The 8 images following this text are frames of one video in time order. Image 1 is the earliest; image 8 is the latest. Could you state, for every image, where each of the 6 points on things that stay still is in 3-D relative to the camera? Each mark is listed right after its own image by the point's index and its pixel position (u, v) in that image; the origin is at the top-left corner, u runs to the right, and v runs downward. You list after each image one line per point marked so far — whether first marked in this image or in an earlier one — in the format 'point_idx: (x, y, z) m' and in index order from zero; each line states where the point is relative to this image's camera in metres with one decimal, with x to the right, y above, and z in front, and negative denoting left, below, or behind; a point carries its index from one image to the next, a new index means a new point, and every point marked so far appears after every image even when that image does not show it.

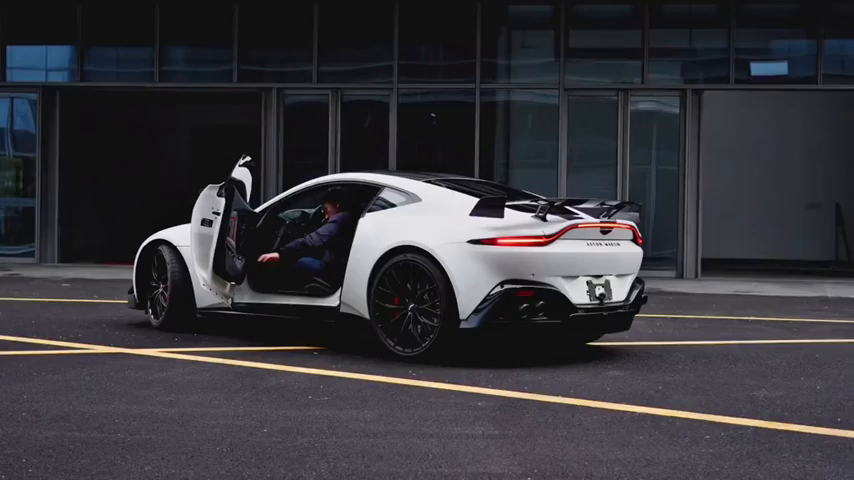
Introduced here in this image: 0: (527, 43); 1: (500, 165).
0: (+1.8, +3.1, +17.4) m
1: (+1.4, +1.1, +17.3) m
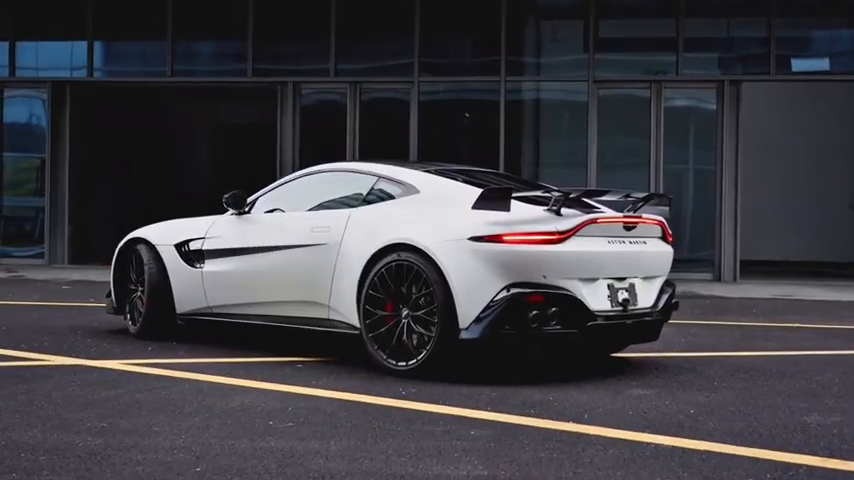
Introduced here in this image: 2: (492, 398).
0: (+2.1, +3.1, +16.3) m
1: (+1.7, +1.1, +16.3) m
2: (+0.4, -0.9, +5.8) m
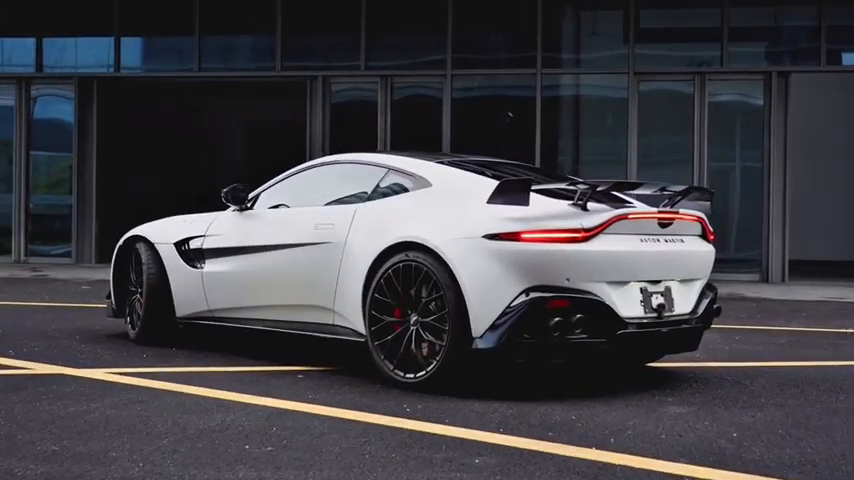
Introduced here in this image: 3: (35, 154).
0: (+2.6, +3.1, +15.6) m
1: (+2.1, +1.1, +15.5) m
2: (+0.4, -0.9, +5.2) m
3: (-6.4, +1.4, +17.3) m
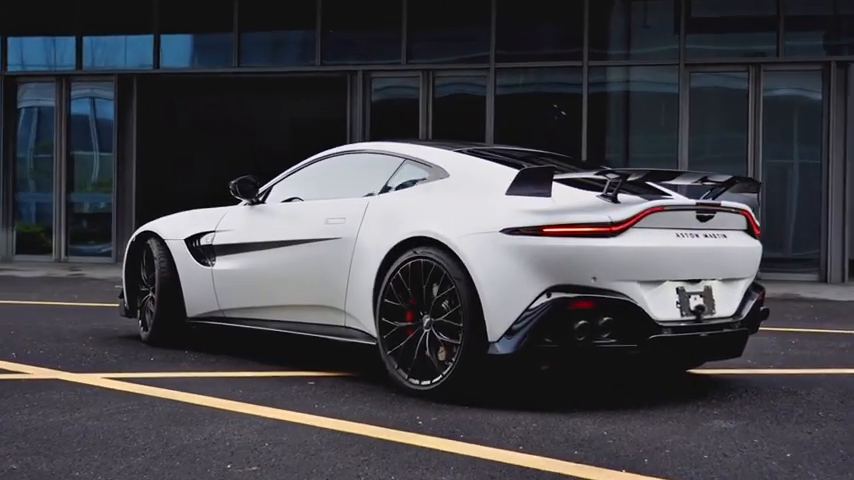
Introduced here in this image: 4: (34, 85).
0: (+3.2, +3.1, +14.9) m
1: (+2.7, +1.2, +14.9) m
2: (+0.4, -0.9, +4.6) m
3: (-5.7, +1.4, +17.1) m
4: (-6.5, +2.5, +17.2) m
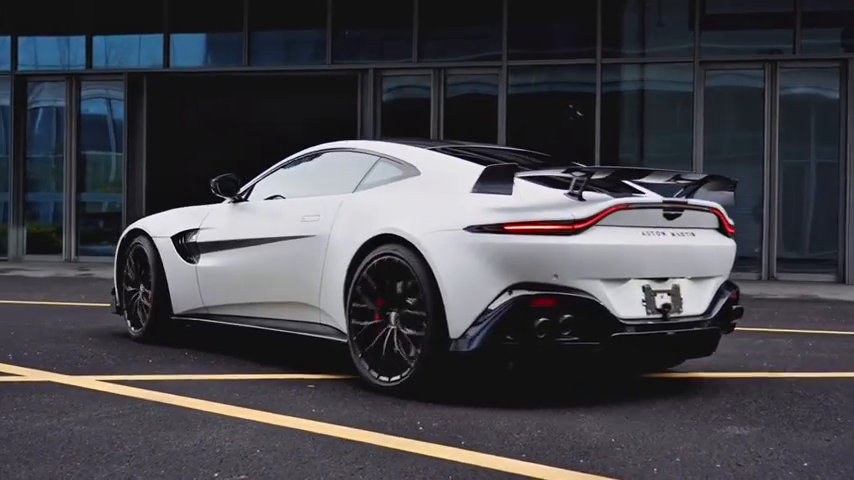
0: (+3.3, +3.1, +14.7) m
1: (+2.9, +1.2, +14.7) m
2: (+0.4, -0.8, +4.4) m
3: (-5.6, +1.4, +17.0) m
4: (-6.3, +2.5, +17.1) m
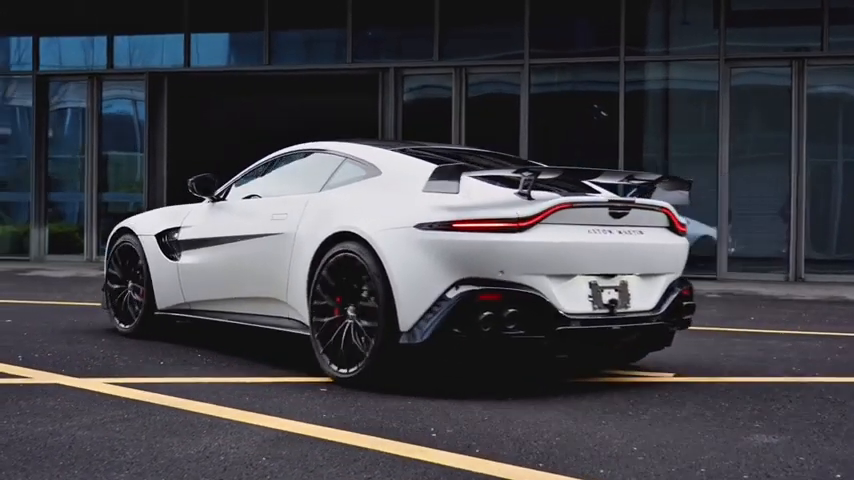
0: (+3.6, +3.1, +14.4) m
1: (+3.2, +1.2, +14.4) m
2: (+0.5, -0.8, +4.2) m
3: (-5.2, +1.4, +16.9) m
4: (-5.9, +2.5, +17.0) m
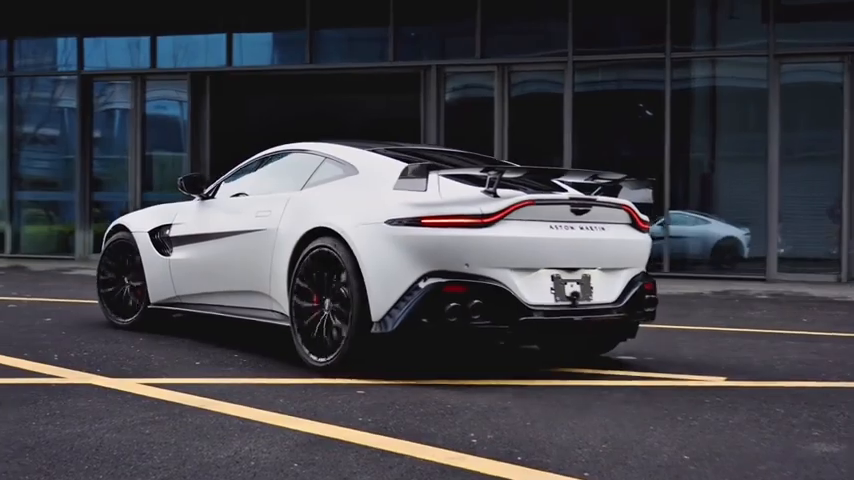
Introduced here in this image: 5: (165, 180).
0: (+4.2, +3.1, +14.1) m
1: (+3.7, +1.2, +14.1) m
2: (+0.7, -0.8, +4.0) m
3: (-4.5, +1.4, +16.9) m
4: (-5.3, +2.5, +17.1) m
5: (-4.3, +1.0, +16.8) m
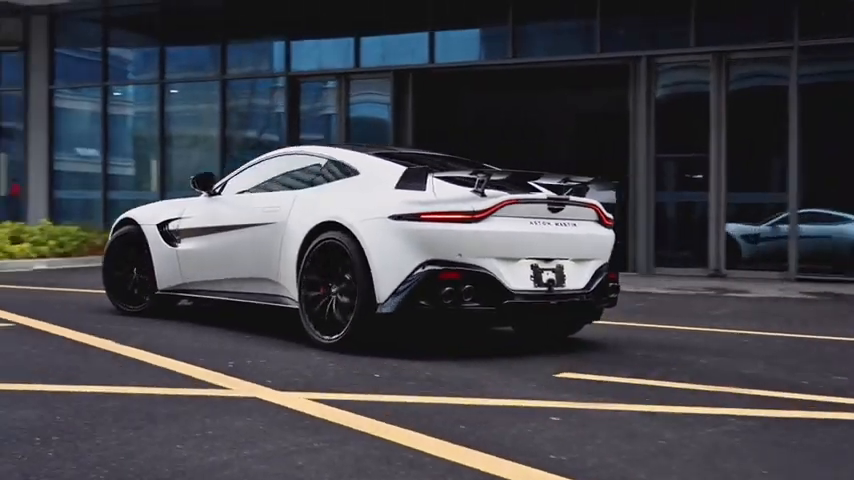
0: (+6.8, +3.1, +12.2) m
1: (+6.3, +1.1, +12.3) m
2: (+1.3, -0.8, +3.1) m
3: (-1.2, +1.4, +16.7) m
4: (-1.9, +2.5, +17.0) m
5: (-1.0, +1.0, +16.6) m
